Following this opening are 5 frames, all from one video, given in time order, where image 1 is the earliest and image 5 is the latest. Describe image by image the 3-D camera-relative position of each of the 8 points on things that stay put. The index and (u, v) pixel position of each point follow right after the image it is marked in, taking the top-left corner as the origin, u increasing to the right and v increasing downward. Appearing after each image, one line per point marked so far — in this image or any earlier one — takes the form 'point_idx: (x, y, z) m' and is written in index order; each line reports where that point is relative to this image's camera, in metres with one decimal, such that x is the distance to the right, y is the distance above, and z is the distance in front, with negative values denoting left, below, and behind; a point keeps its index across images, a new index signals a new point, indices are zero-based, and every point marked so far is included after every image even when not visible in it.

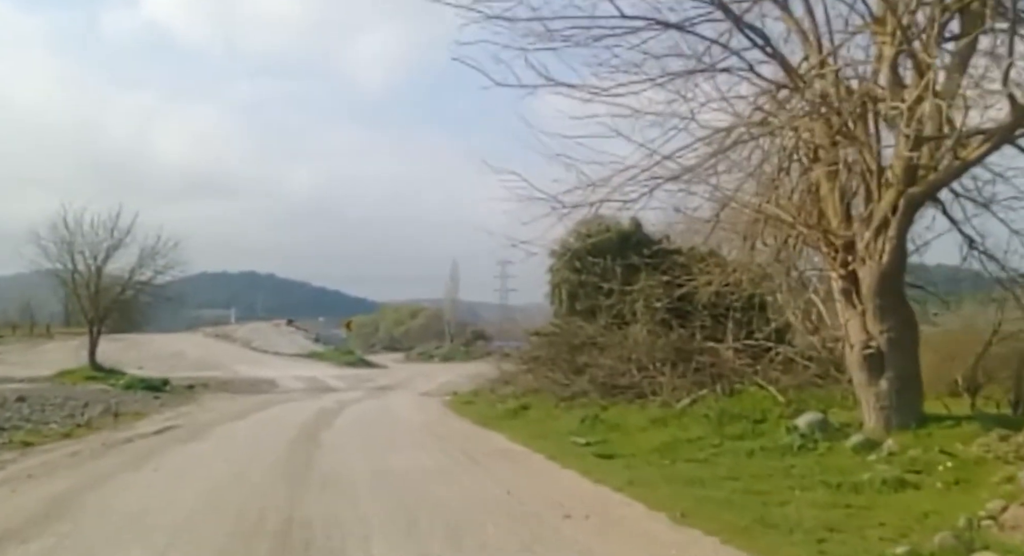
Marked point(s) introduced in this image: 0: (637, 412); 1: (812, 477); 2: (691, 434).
0: (+2.3, -2.5, +19.1) m
1: (+3.4, -2.3, +11.8) m
2: (+2.8, -2.5, +16.2) m
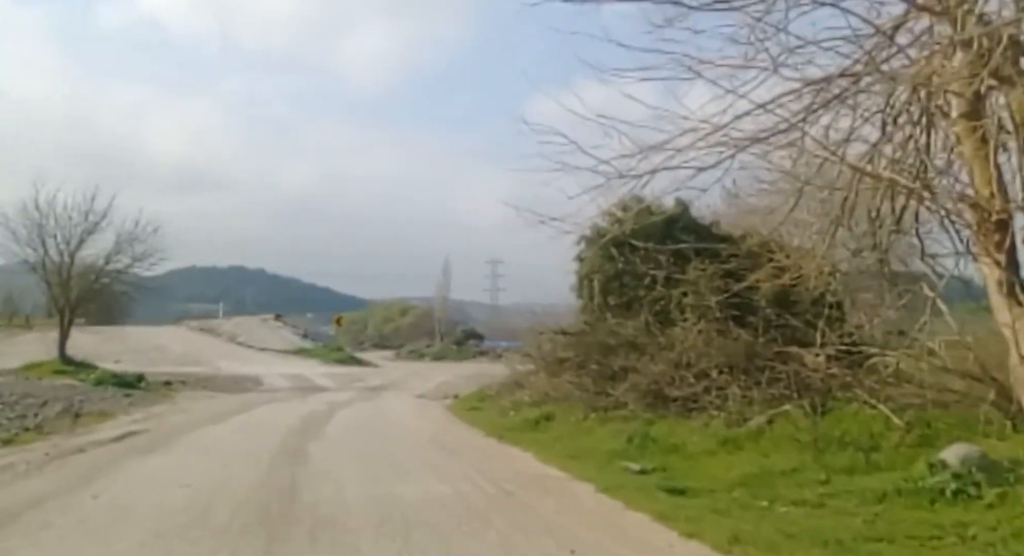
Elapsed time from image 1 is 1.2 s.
0: (+2.8, -2.3, +15.6) m
1: (+4.0, -2.2, +8.3) m
2: (+3.4, -2.3, +12.7) m
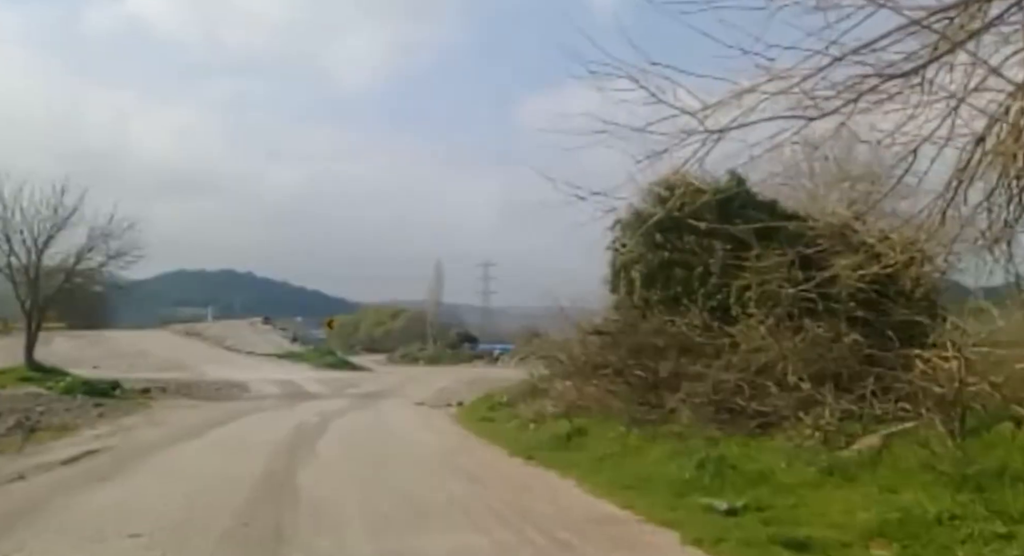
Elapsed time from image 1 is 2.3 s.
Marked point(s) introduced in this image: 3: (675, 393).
0: (+3.3, -2.1, +12.4) m
1: (+4.6, -1.9, +5.1) m
2: (+3.9, -2.1, +9.5) m
3: (+2.6, -1.8, +16.3) m
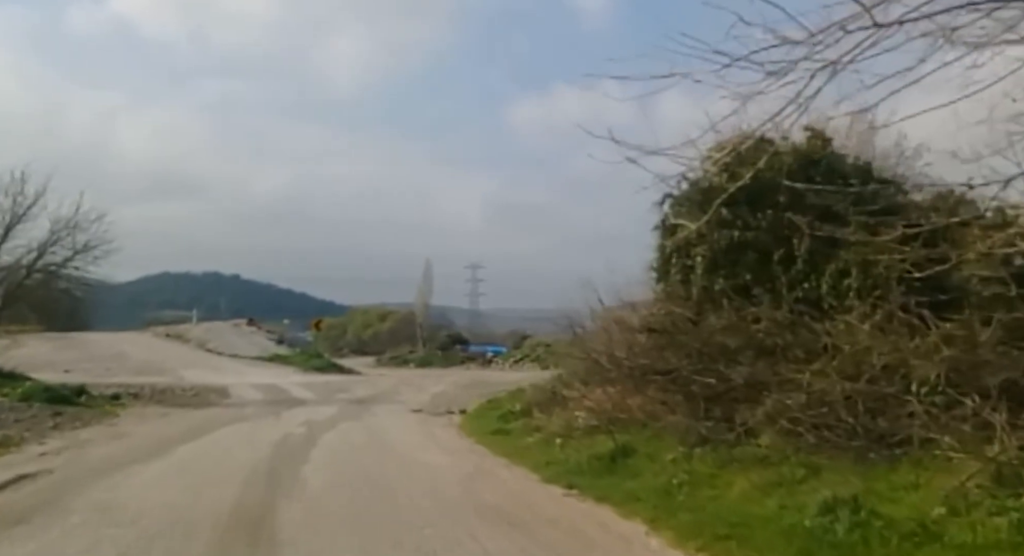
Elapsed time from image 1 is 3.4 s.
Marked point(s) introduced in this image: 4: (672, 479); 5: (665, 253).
0: (+3.8, -1.9, +9.0) m
1: (+5.2, -1.7, +1.8) m
2: (+4.4, -1.9, +6.2) m
3: (+3.0, -1.6, +13.0) m
4: (+1.9, -2.4, +12.5) m
5: (+2.3, +0.4, +15.7) m
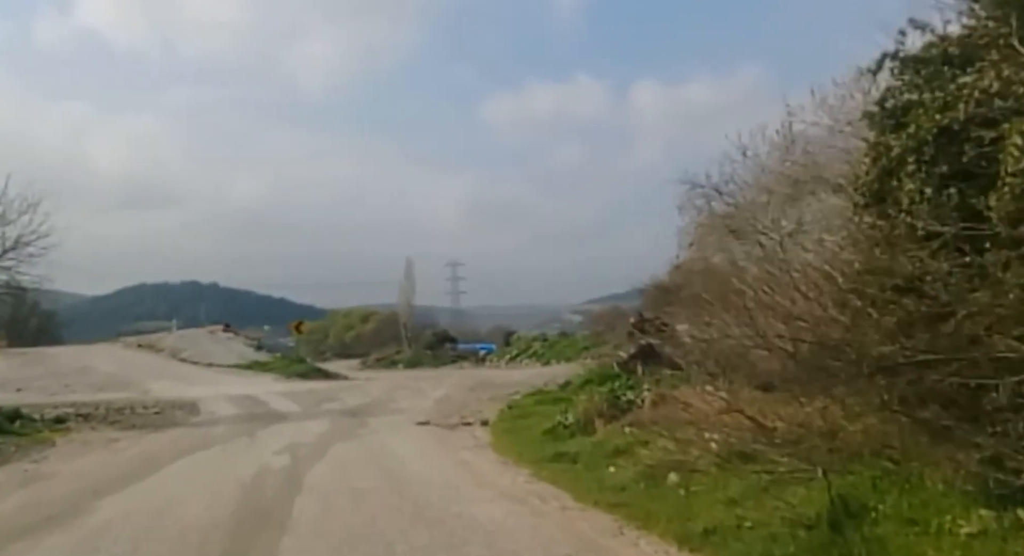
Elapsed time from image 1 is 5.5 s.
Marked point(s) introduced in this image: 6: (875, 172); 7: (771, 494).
0: (+5.1, -1.2, +2.6) m
1: (+6.5, -1.0, -4.7) m
2: (+5.7, -1.2, -0.3) m
3: (+4.2, -0.9, +6.5) m
4: (+3.1, -1.8, +6.0) m
5: (+3.3, +1.1, +9.2) m
6: (+3.3, +0.9, +9.3) m
7: (+2.4, -2.0, +9.5) m
